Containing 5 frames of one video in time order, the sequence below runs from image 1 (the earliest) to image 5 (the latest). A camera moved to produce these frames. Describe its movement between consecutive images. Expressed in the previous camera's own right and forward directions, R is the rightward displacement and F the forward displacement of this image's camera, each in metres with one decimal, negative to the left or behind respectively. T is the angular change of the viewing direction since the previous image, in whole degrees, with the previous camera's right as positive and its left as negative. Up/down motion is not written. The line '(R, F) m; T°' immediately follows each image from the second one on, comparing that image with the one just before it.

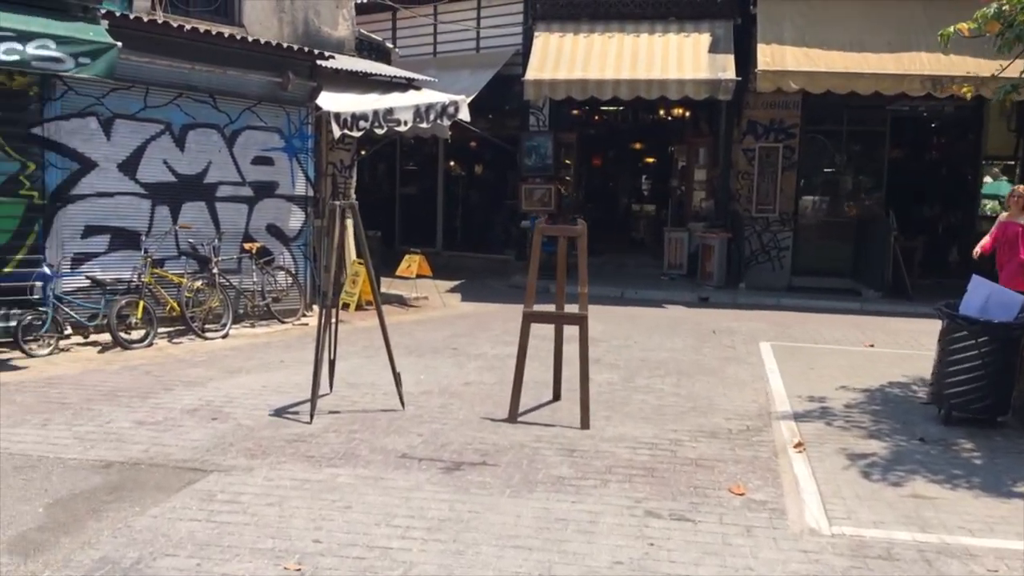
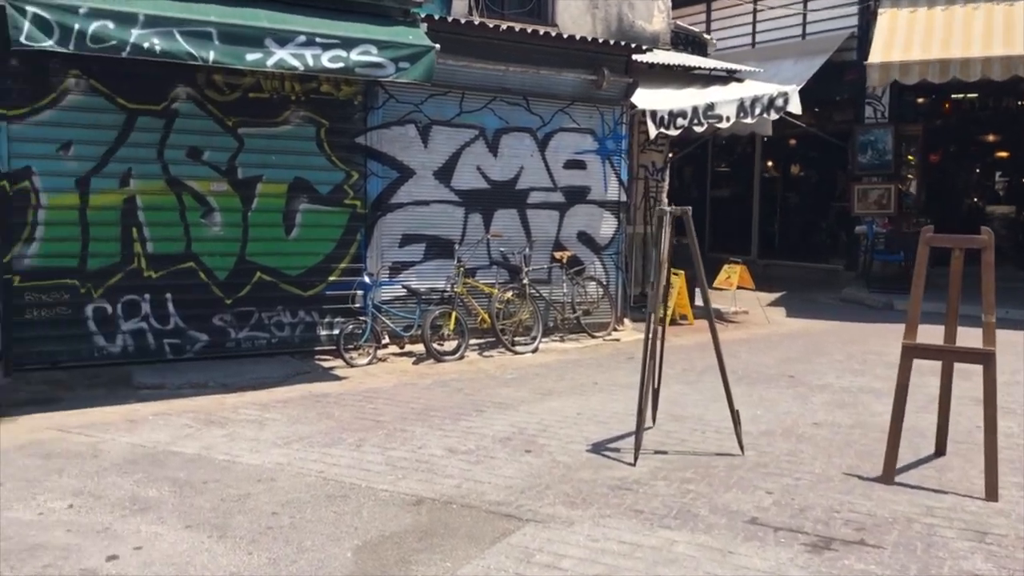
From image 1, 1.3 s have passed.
(-0.5, +1.0) m; -19°
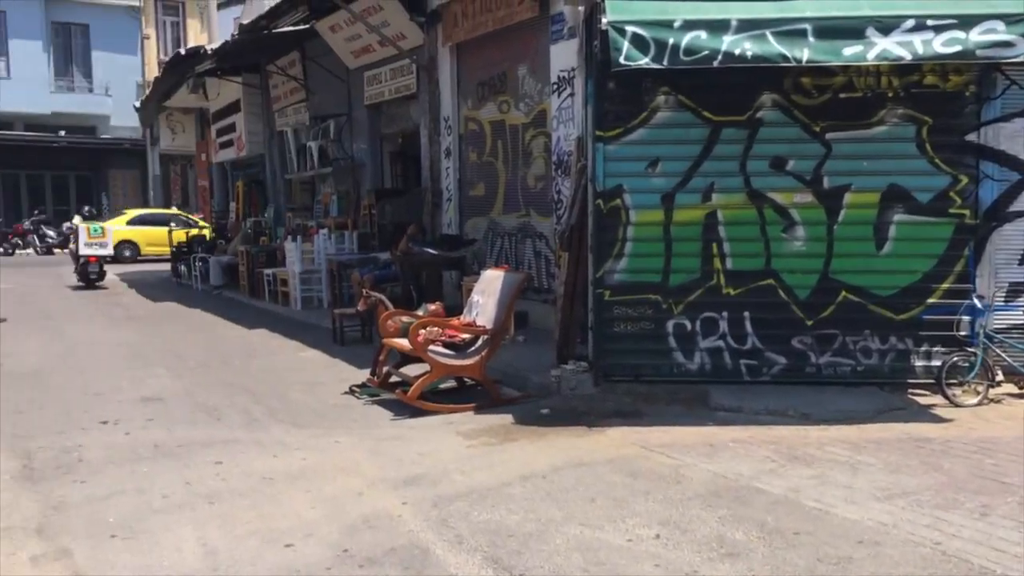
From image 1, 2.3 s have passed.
(-0.5, +0.6) m; -35°
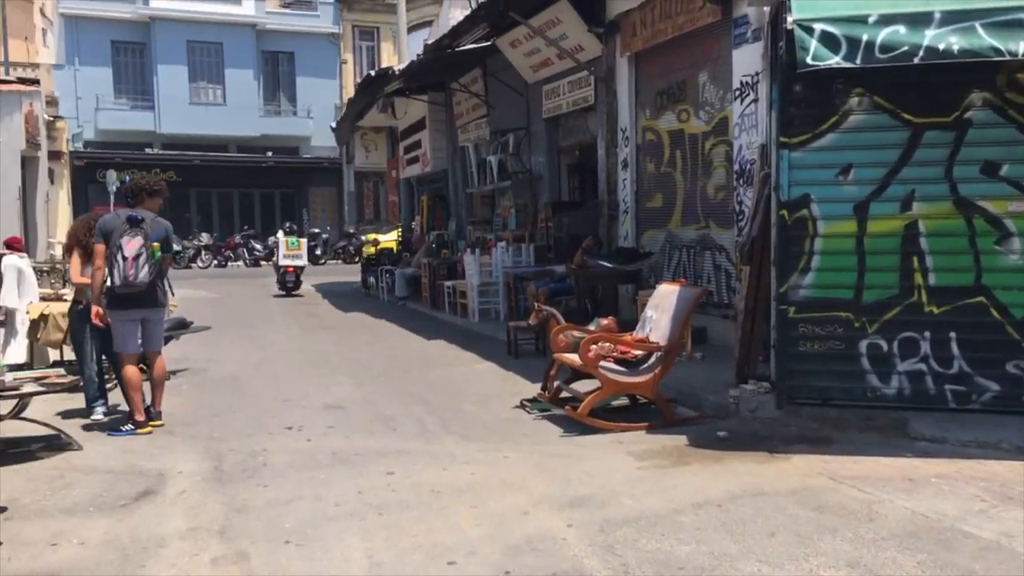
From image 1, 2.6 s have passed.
(+0.1, +0.2) m; -12°
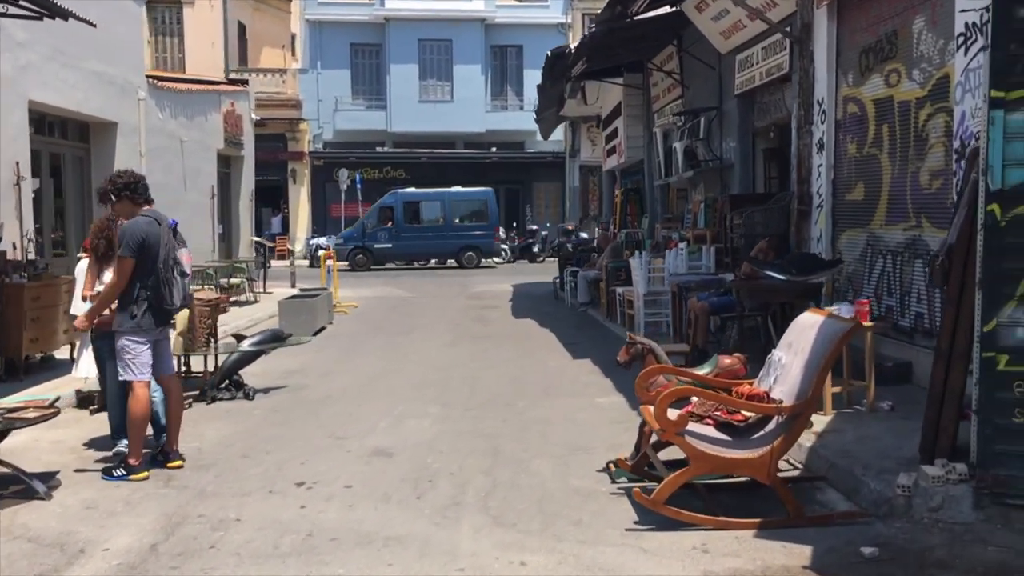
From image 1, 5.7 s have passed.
(+1.2, +2.2) m; -16°
